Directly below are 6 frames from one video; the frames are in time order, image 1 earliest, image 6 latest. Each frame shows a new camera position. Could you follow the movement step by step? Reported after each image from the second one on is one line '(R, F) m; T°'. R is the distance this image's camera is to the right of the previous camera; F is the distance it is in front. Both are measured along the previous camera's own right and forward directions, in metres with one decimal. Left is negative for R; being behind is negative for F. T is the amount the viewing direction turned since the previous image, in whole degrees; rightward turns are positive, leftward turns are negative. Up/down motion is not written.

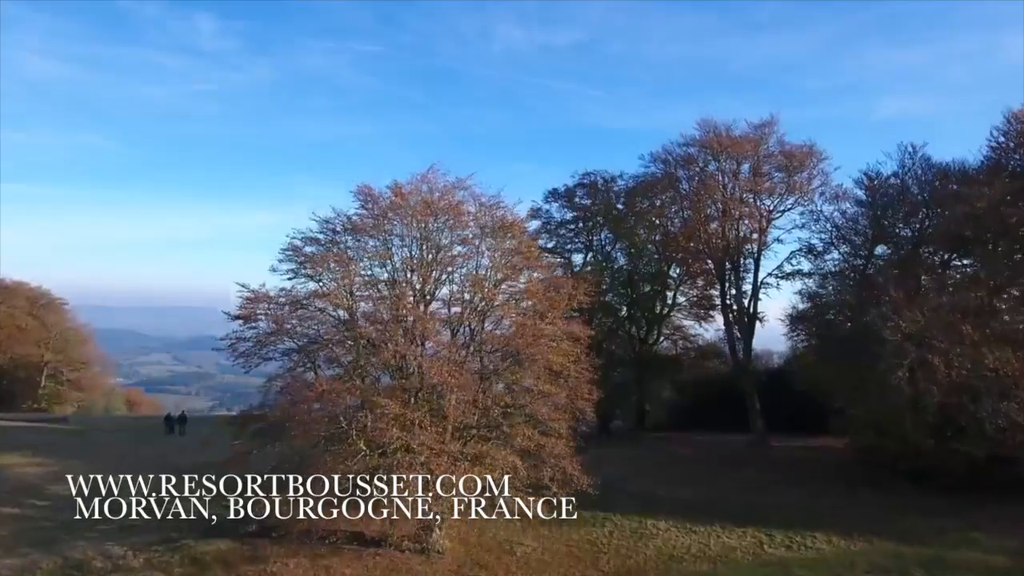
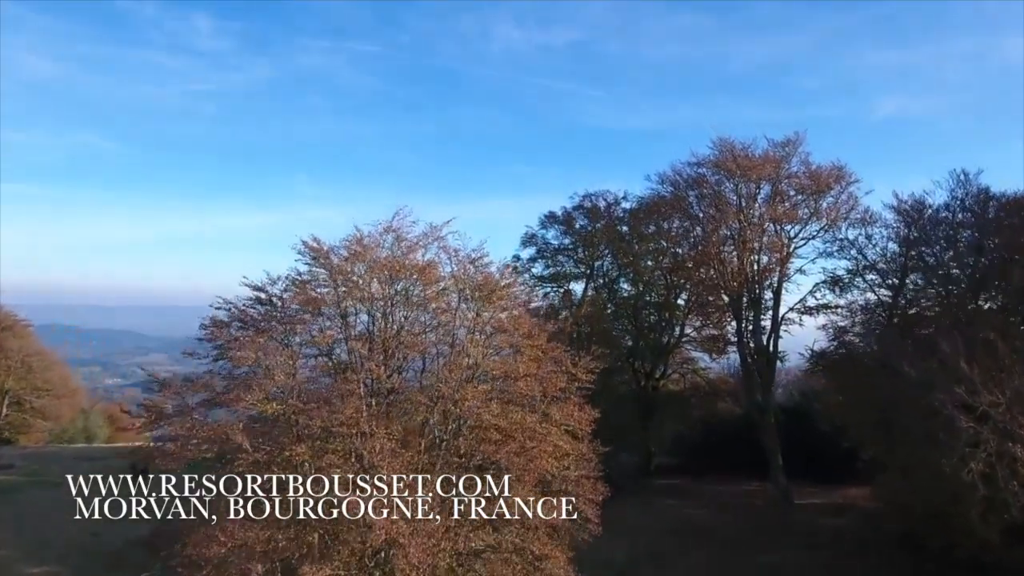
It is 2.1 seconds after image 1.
(+0.2, +2.9) m; 0°
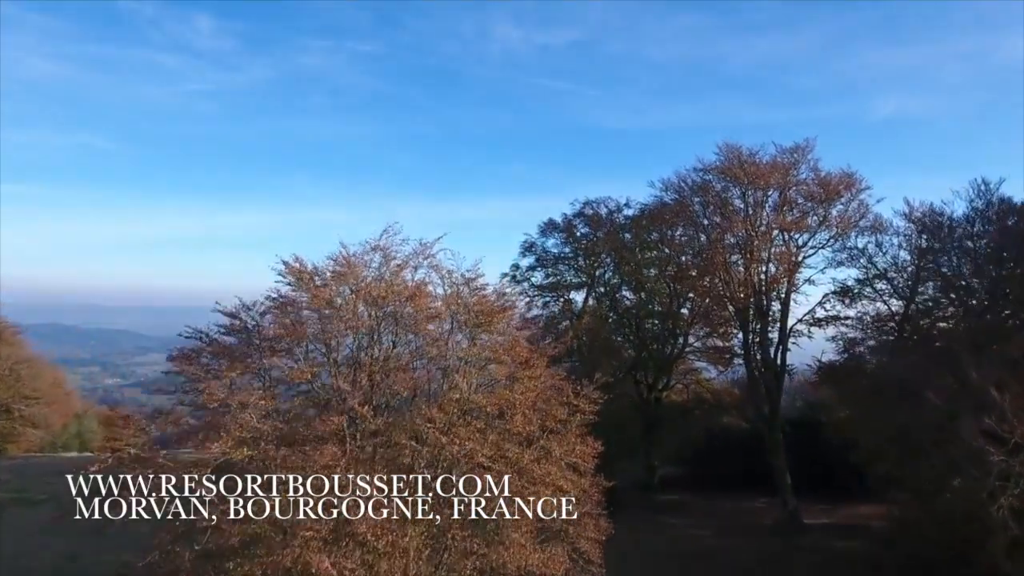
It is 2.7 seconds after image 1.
(0.0, +0.9) m; 0°
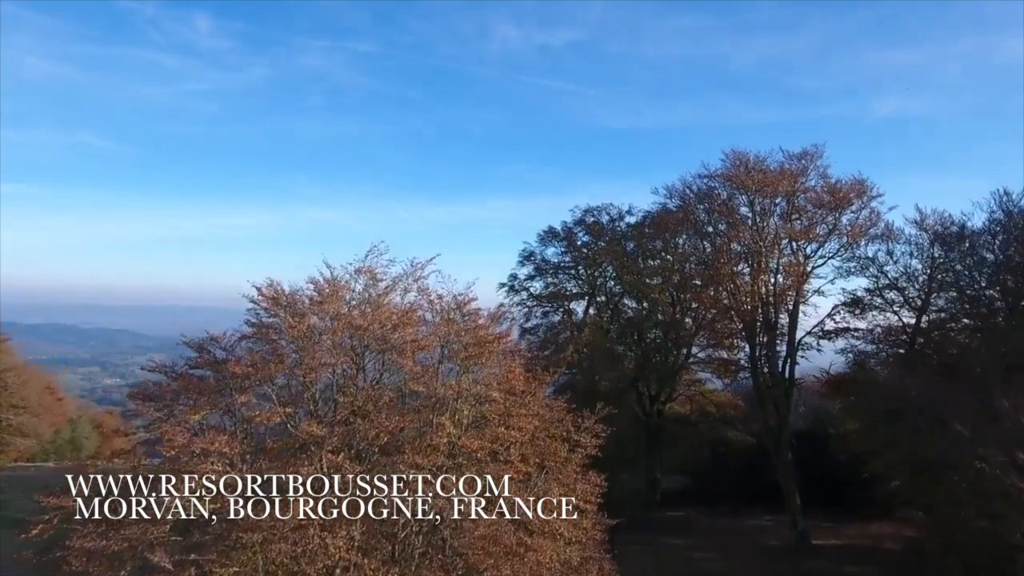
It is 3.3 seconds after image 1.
(+0.1, +0.9) m; 0°
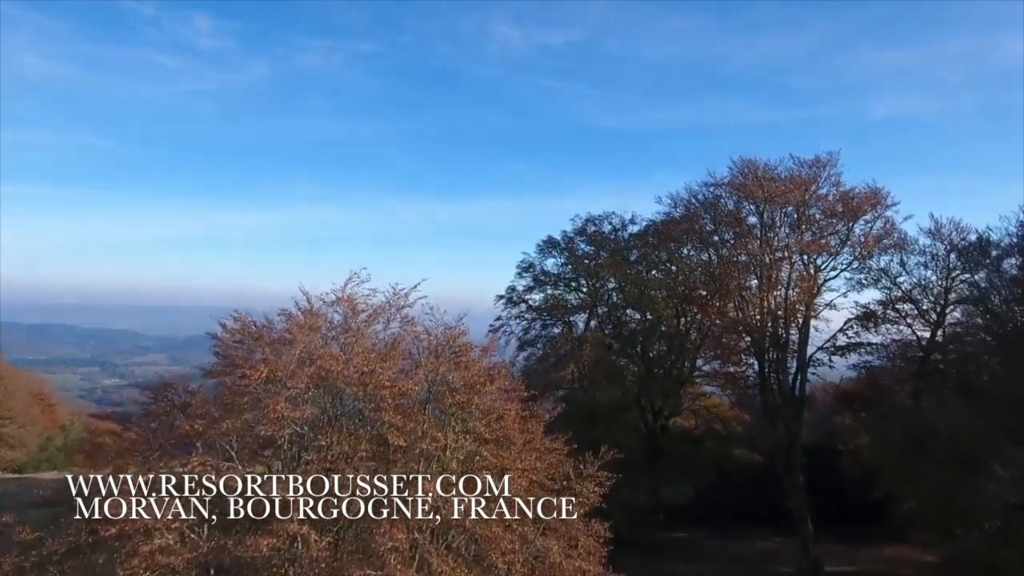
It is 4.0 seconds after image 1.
(+0.1, +1.0) m; 0°
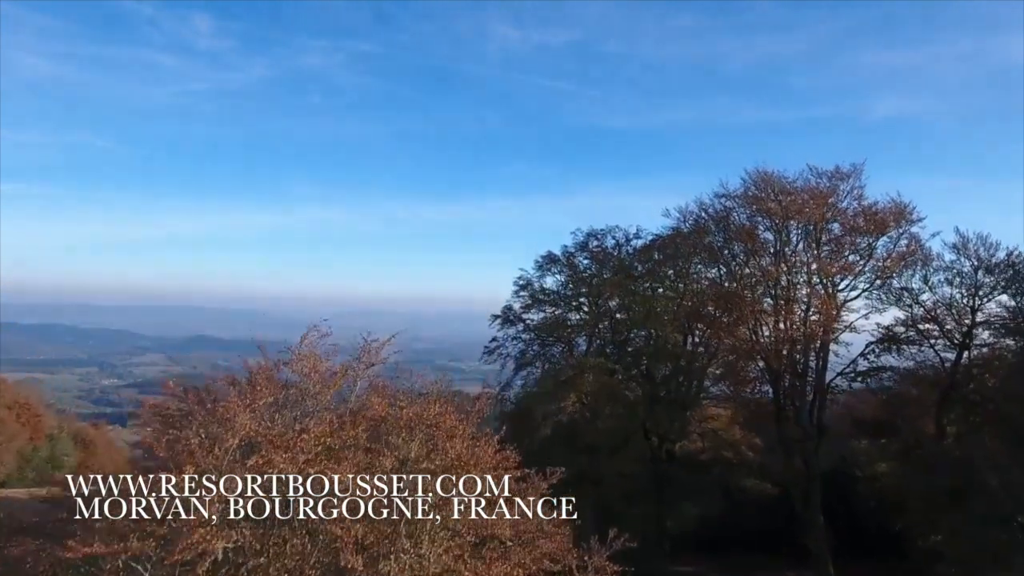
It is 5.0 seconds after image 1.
(+0.1, +1.6) m; 0°
